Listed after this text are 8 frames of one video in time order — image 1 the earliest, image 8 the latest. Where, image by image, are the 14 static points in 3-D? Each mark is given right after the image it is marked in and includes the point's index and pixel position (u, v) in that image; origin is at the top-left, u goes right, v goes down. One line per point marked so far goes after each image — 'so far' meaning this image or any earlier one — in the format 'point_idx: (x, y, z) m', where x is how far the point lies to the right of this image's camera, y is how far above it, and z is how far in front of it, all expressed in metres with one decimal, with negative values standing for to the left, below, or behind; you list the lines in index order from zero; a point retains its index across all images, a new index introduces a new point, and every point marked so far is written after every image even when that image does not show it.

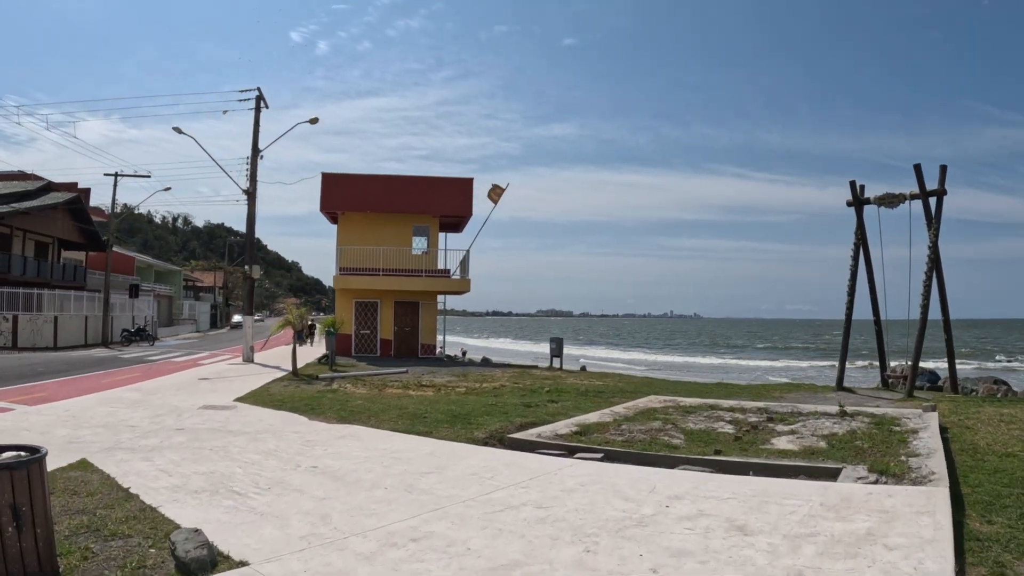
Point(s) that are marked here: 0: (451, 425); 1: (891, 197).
0: (-1.0, -2.2, +12.0) m
1: (+7.7, +1.7, +15.3) m
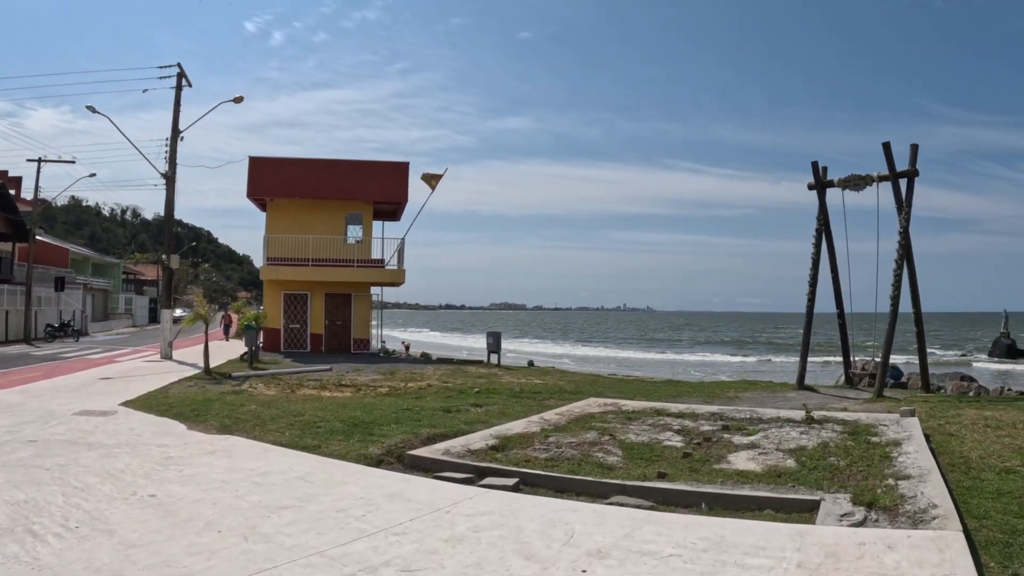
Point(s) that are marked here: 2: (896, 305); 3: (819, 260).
0: (-2.2, -2.0, +10.0) m
1: (+6.3, +1.9, +13.8) m
2: (+6.4, -0.4, +12.4) m
3: (+5.8, +0.5, +14.2) m
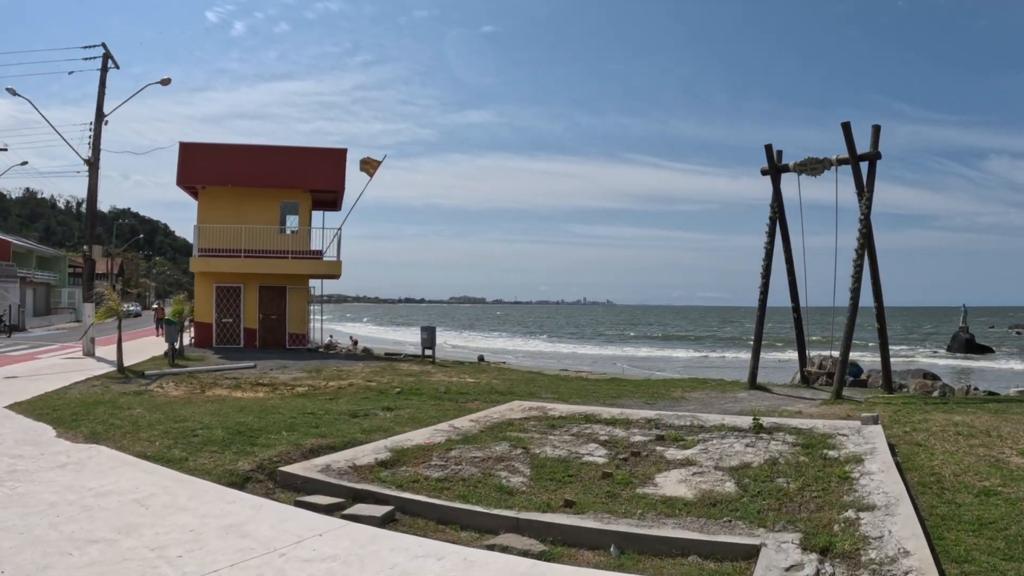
0: (-3.3, -1.8, +8.5) m
1: (+5.1, +2.1, +12.7) m
2: (+5.2, -0.2, +11.3) m
3: (+4.6, +0.6, +13.0) m
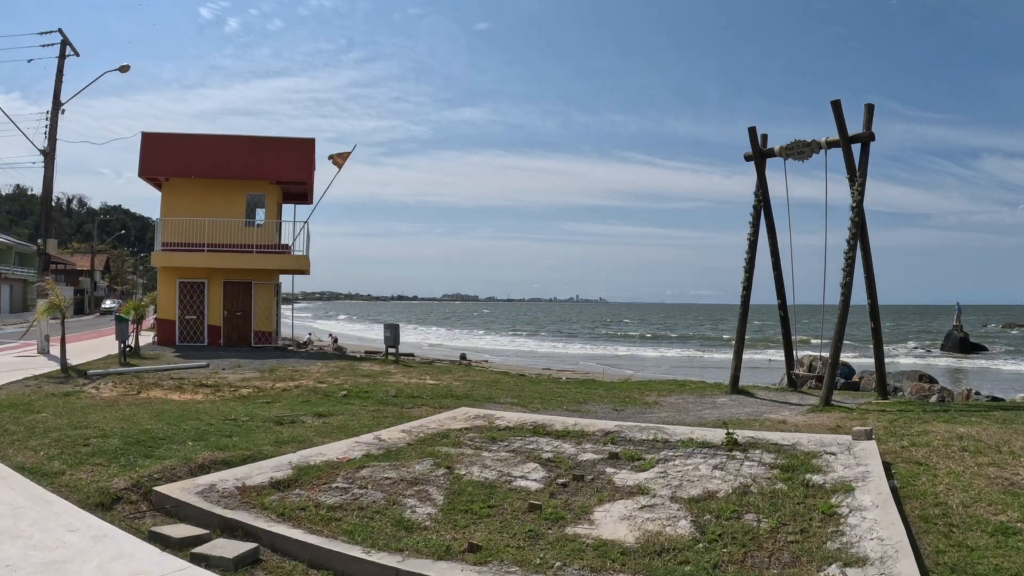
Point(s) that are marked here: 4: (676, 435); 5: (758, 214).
0: (-3.9, -1.7, +7.3) m
1: (+4.4, +2.2, +11.5) m
2: (+4.6, -0.1, +10.2) m
3: (+3.9, +0.7, +11.9) m
4: (+1.5, -1.4, +7.1) m
5: (+3.9, +1.2, +11.8) m
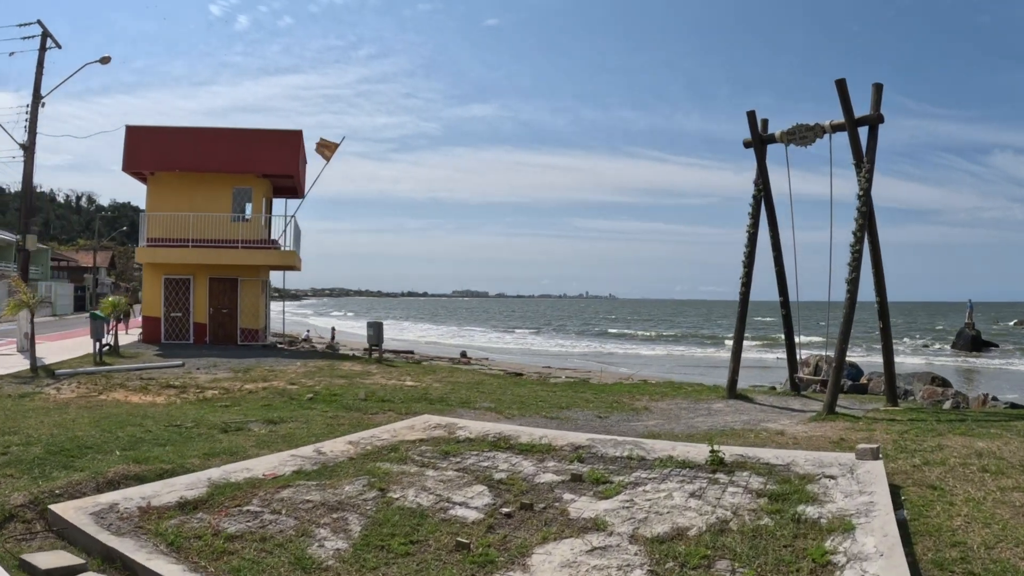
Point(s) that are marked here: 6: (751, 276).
0: (-4.3, -1.7, +6.5) m
1: (+4.1, +2.2, +10.6) m
2: (+4.2, -0.1, +9.3) m
3: (+3.6, +0.8, +11.0) m
4: (+1.2, -1.3, +6.2) m
5: (+3.6, +1.2, +10.9) m
6: (+3.5, +0.2, +11.1) m
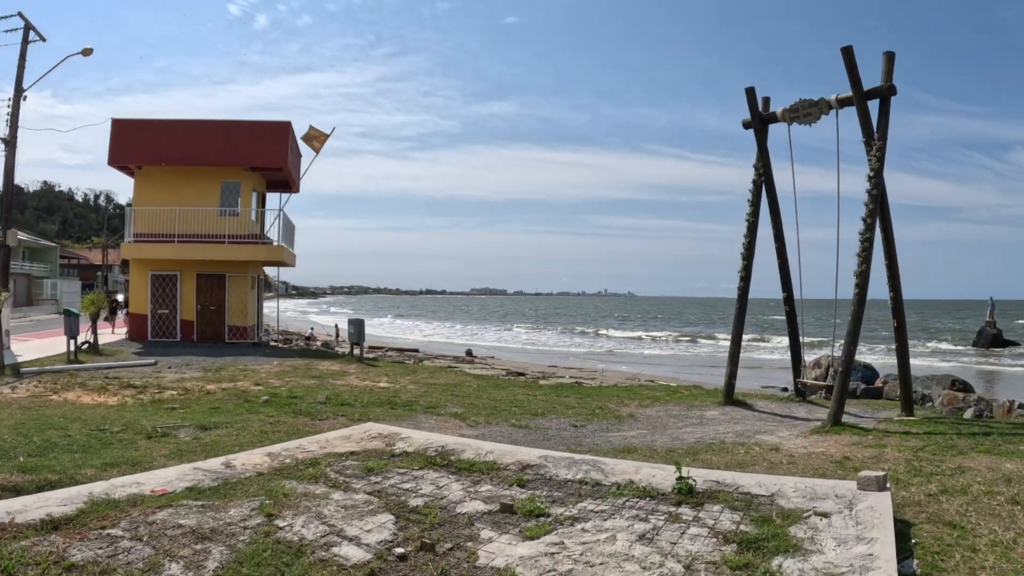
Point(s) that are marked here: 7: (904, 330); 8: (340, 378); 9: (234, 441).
0: (-4.7, -1.6, +5.6) m
1: (+3.8, +2.3, +9.5) m
2: (+3.8, 0.0, +8.2) m
3: (+3.3, +0.9, +9.9) m
4: (+0.7, -1.3, +5.2) m
5: (+3.2, +1.3, +9.8) m
6: (+3.2, +0.2, +10.0) m
7: (+4.9, -0.5, +9.4) m
8: (-3.0, -1.6, +13.2) m
9: (-2.6, -1.5, +7.1) m
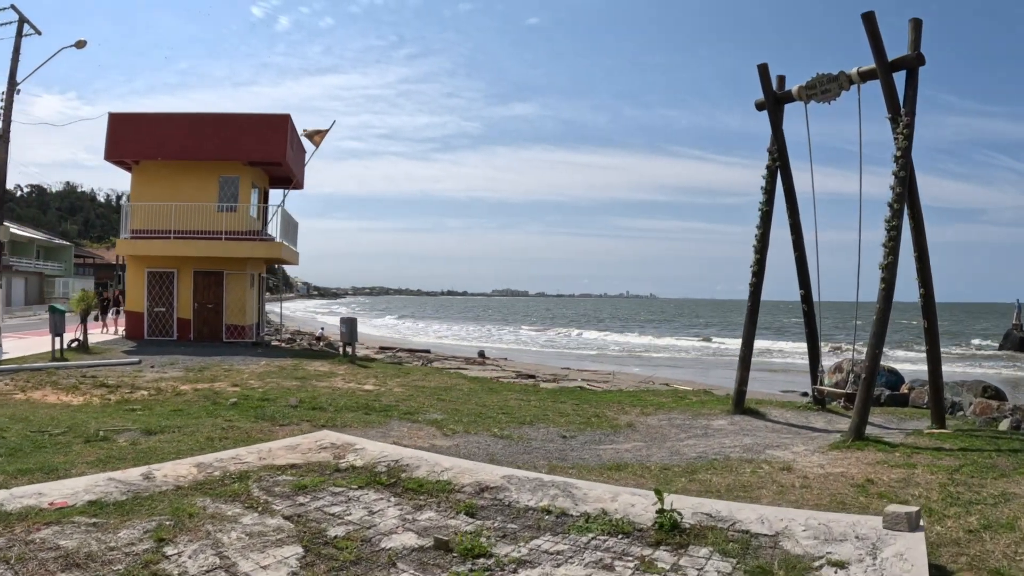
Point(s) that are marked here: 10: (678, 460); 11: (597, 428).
0: (-5.0, -1.5, +4.9) m
1: (+3.6, +2.3, +8.5) m
2: (+3.6, 0.0, +7.2) m
3: (+3.1, +0.9, +8.9) m
4: (+0.4, -1.2, +4.3) m
5: (+3.1, +1.3, +8.9) m
6: (+3.0, +0.3, +9.0) m
7: (+4.8, -0.5, +8.4) m
8: (-3.1, -1.5, +12.4) m
9: (-2.8, -1.4, +6.3) m
10: (+1.5, -1.5, +6.4) m
11: (+0.9, -1.5, +8.0) m
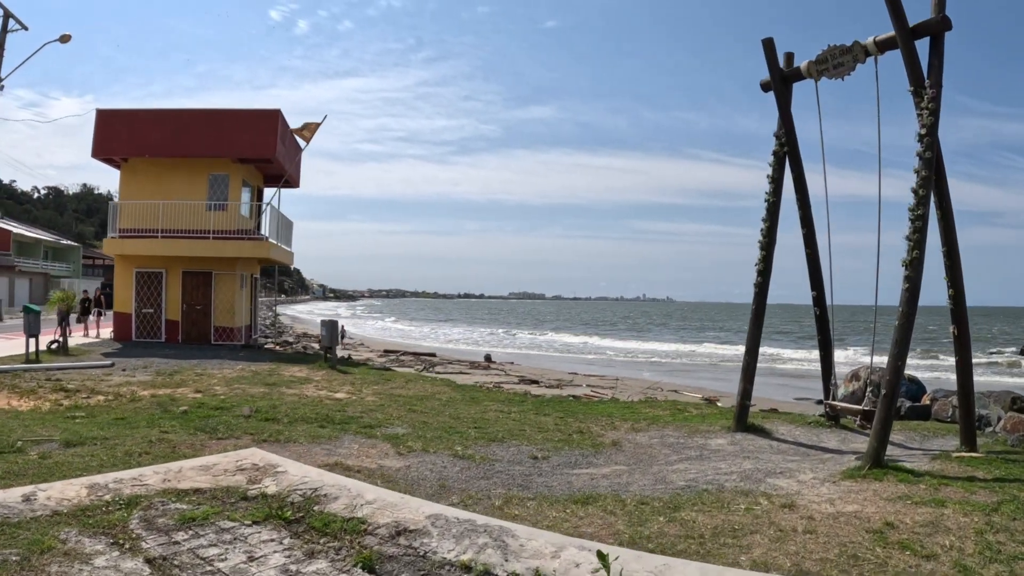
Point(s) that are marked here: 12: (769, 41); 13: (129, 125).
0: (-5.4, -1.4, +4.0) m
1: (+3.4, +2.3, +7.5) m
2: (+3.3, 0.0, +6.2) m
3: (+2.9, +0.9, +7.9) m
4: (0.0, -1.2, +3.4) m
5: (+2.8, +1.3, +7.9) m
6: (+2.8, +0.3, +8.0) m
7: (+4.5, -0.5, +7.3) m
8: (-3.3, -1.5, +11.6) m
9: (-3.2, -1.3, +5.4) m
10: (+1.1, -1.5, +5.5) m
11: (+0.6, -1.5, +7.1) m
12: (+2.9, +2.8, +8.4) m
13: (-10.8, +4.7, +20.9) m
